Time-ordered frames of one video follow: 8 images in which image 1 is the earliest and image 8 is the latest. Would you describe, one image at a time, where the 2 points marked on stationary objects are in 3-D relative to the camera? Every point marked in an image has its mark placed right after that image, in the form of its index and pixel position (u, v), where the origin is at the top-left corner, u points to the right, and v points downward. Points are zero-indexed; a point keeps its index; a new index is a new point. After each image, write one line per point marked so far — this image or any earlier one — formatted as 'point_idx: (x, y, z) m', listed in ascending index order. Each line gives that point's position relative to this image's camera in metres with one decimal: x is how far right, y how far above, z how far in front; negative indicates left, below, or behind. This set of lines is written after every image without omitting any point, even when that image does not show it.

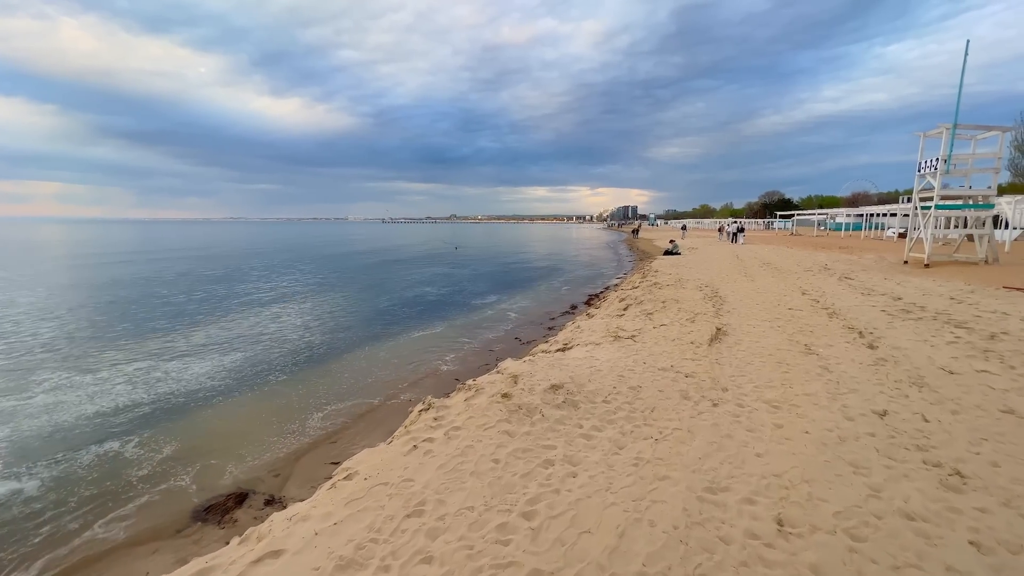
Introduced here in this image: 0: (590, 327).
0: (+2.0, -1.0, +11.2) m
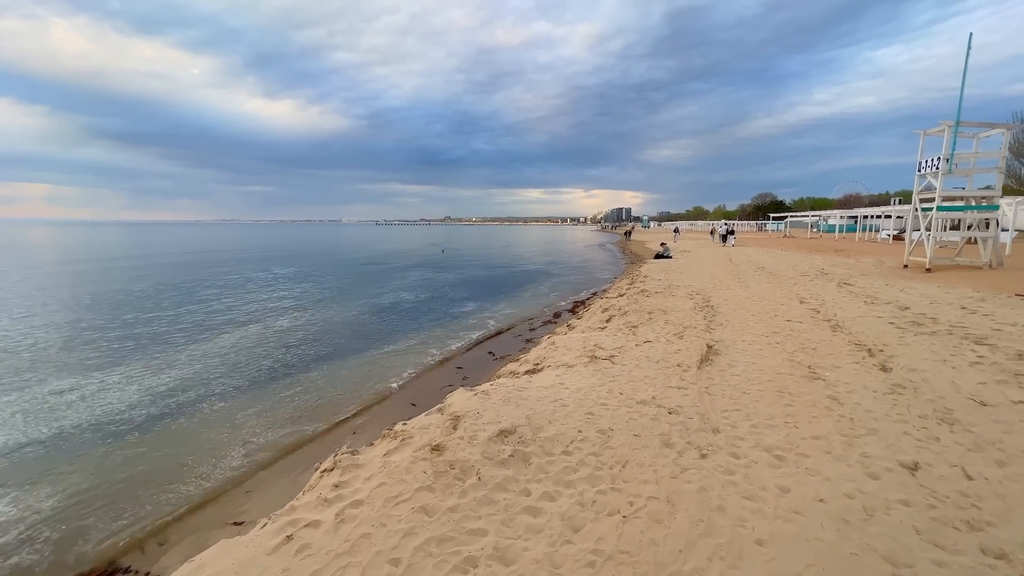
0: (+1.2, -1.3, +9.9) m
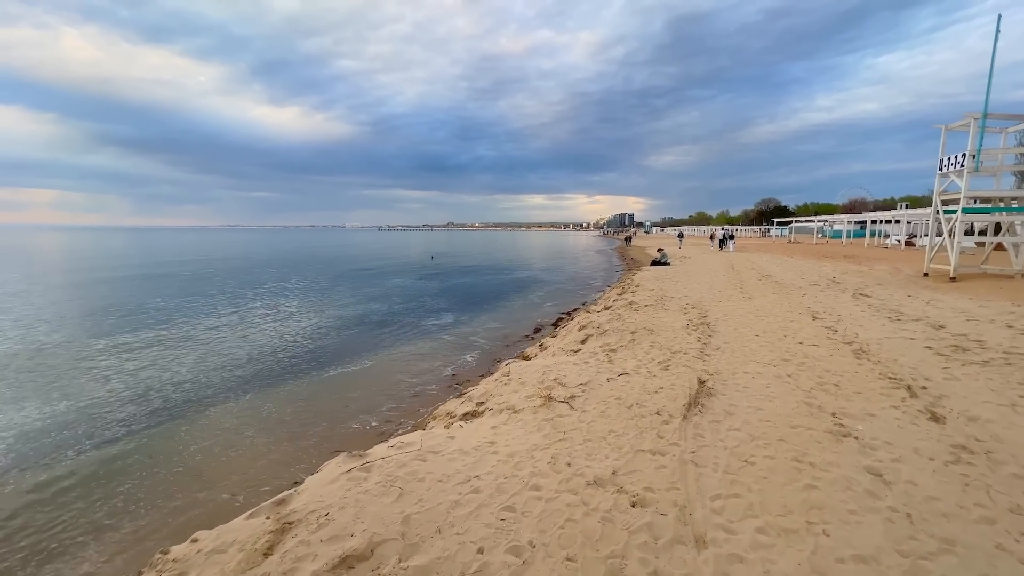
0: (+0.2, -1.6, +7.9) m
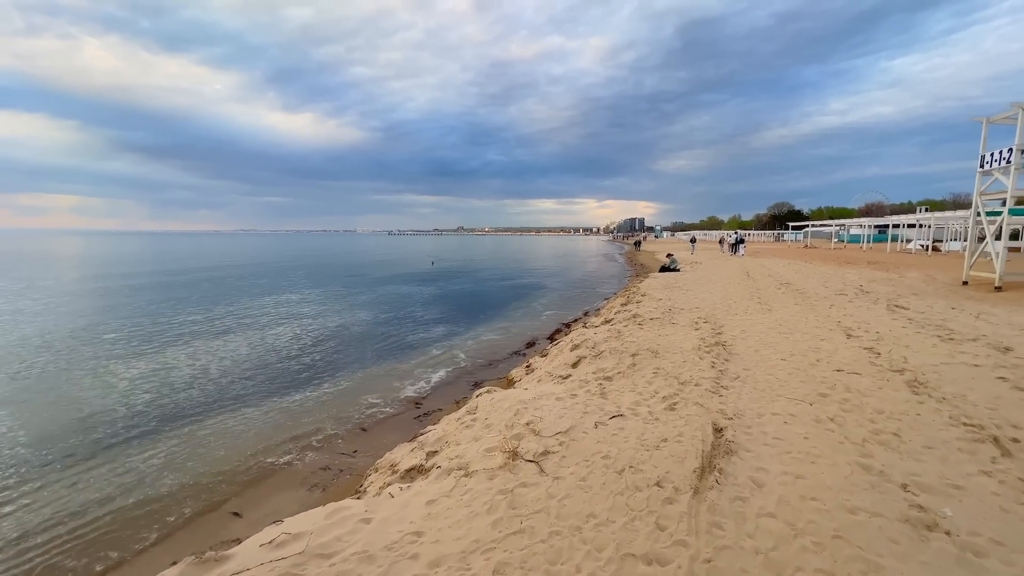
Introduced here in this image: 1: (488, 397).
0: (-0.3, -1.8, +6.4) m
1: (-0.4, -1.8, +7.2) m
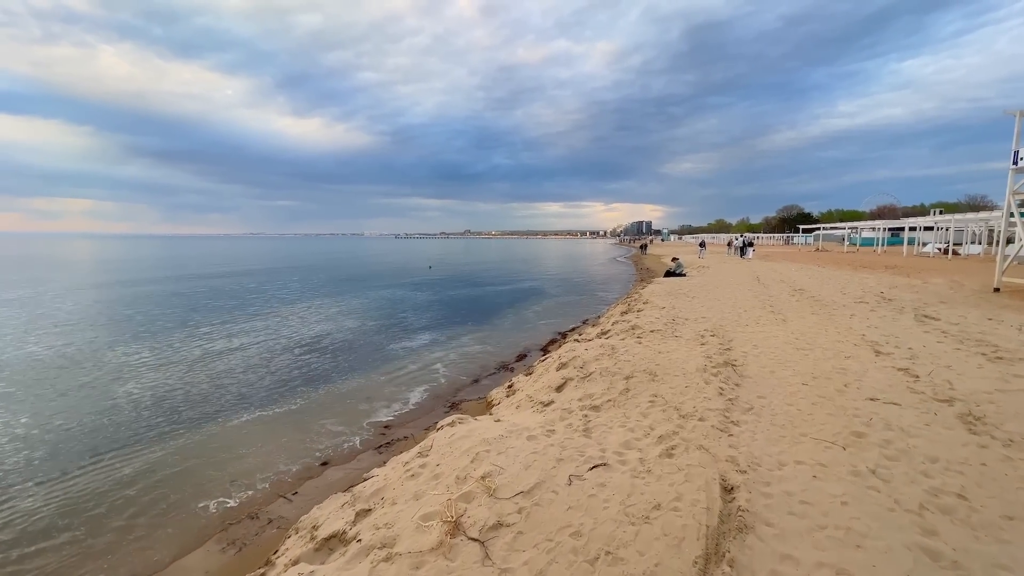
0: (-0.8, -2.0, +5.2) m
1: (-0.9, -2.0, +6.0) m
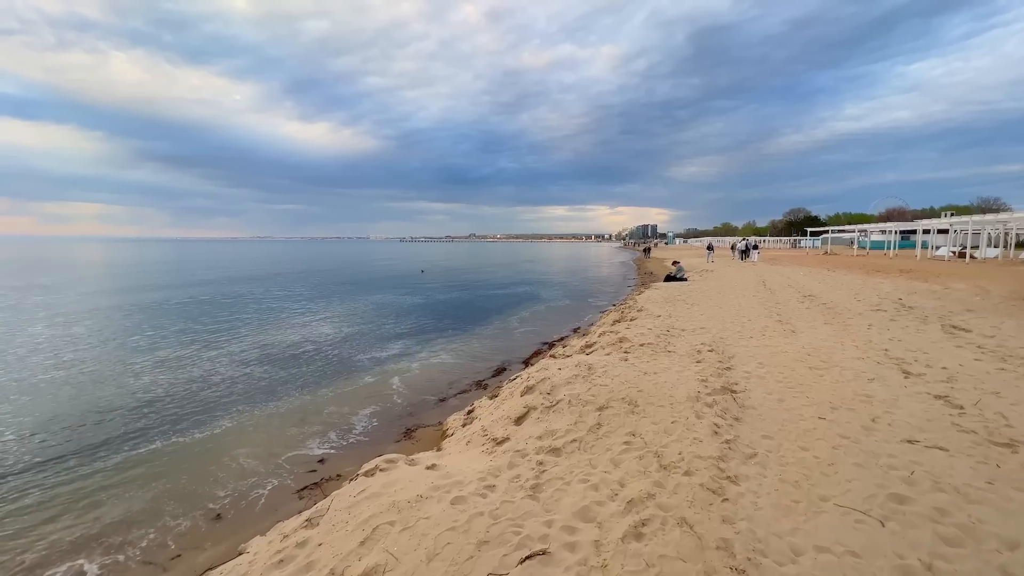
0: (-1.5, -2.1, +3.9) m
1: (-1.6, -2.1, +4.7) m
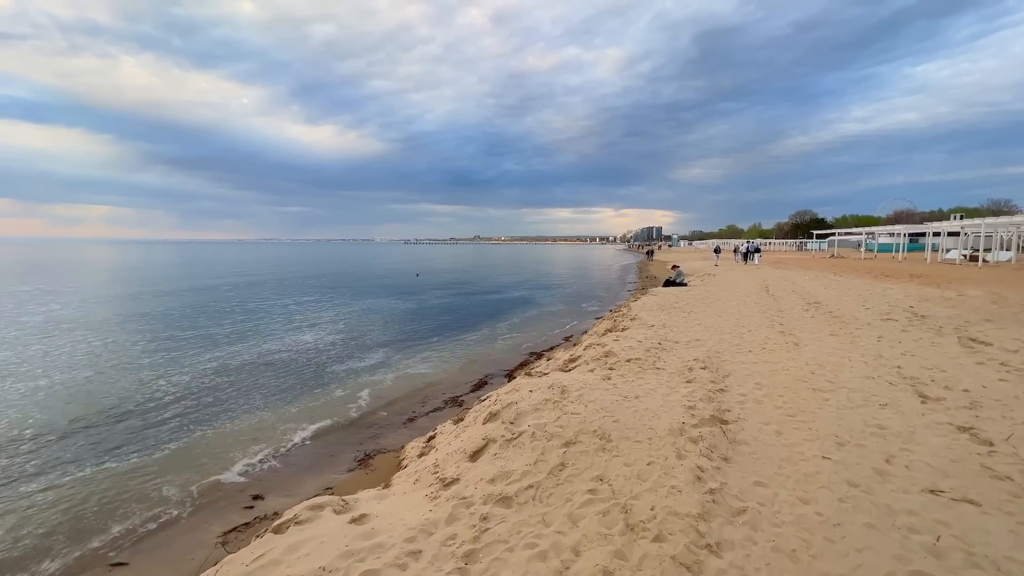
0: (-2.1, -2.2, +3.1) m
1: (-2.2, -2.3, +3.9) m
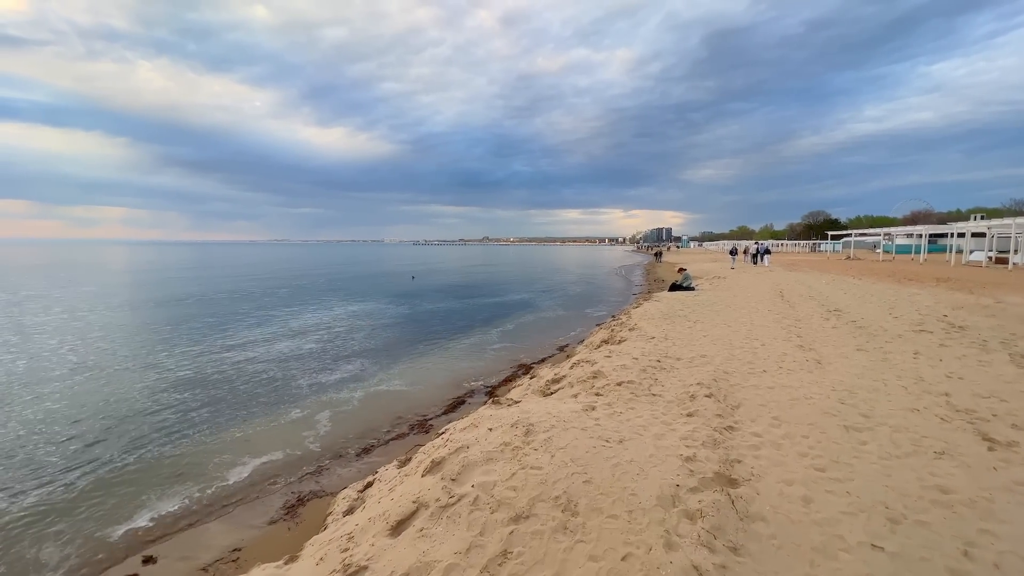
0: (-2.7, -2.4, +1.8) m
1: (-2.8, -2.4, +2.6) m
